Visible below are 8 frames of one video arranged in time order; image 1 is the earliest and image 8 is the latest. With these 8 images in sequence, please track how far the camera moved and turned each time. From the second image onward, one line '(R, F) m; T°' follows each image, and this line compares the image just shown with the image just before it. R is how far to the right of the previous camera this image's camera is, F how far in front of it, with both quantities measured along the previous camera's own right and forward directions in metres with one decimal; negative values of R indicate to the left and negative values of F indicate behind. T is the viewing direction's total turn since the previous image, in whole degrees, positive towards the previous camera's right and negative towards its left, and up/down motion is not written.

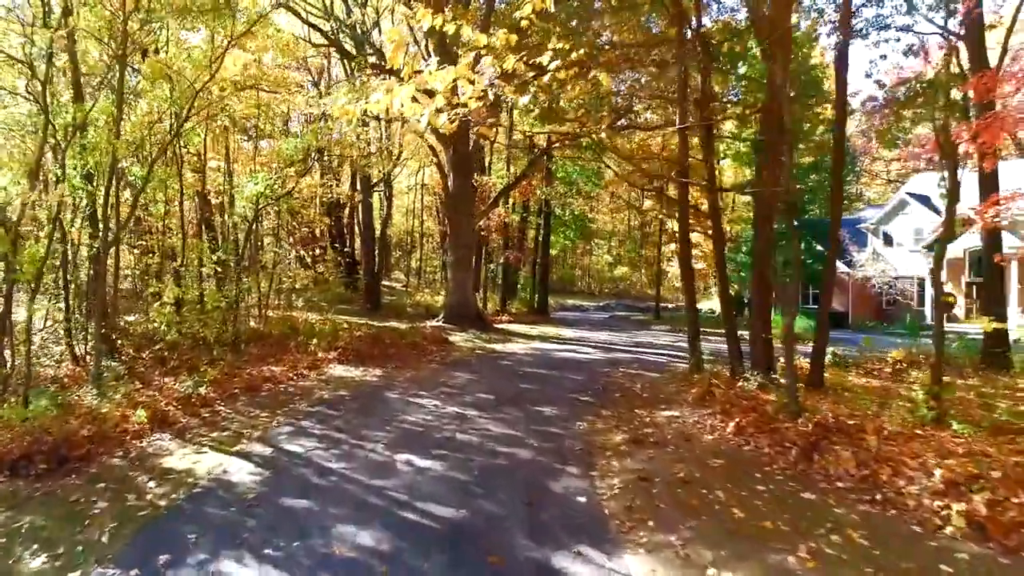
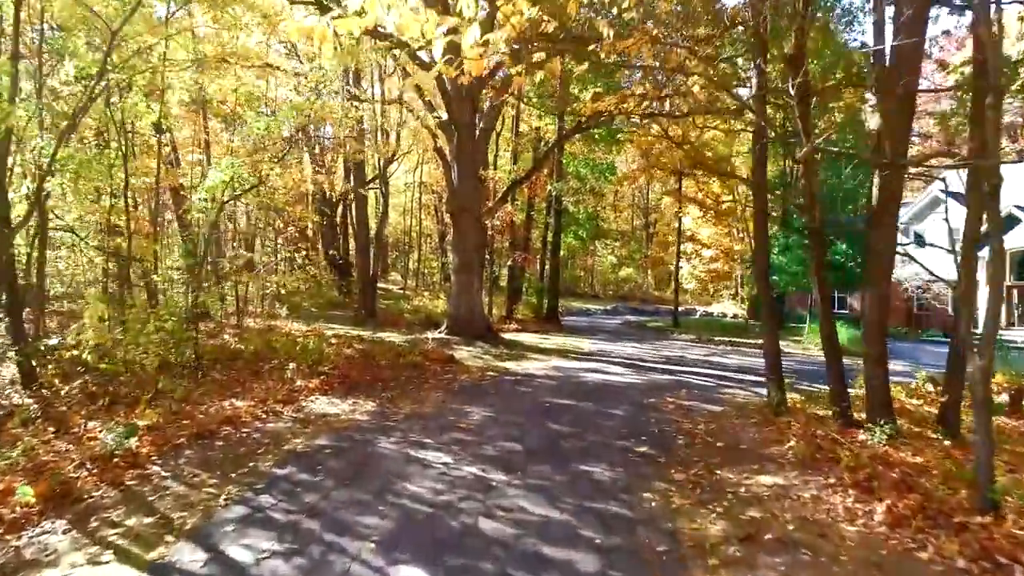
(-0.3, +2.1) m; 0°
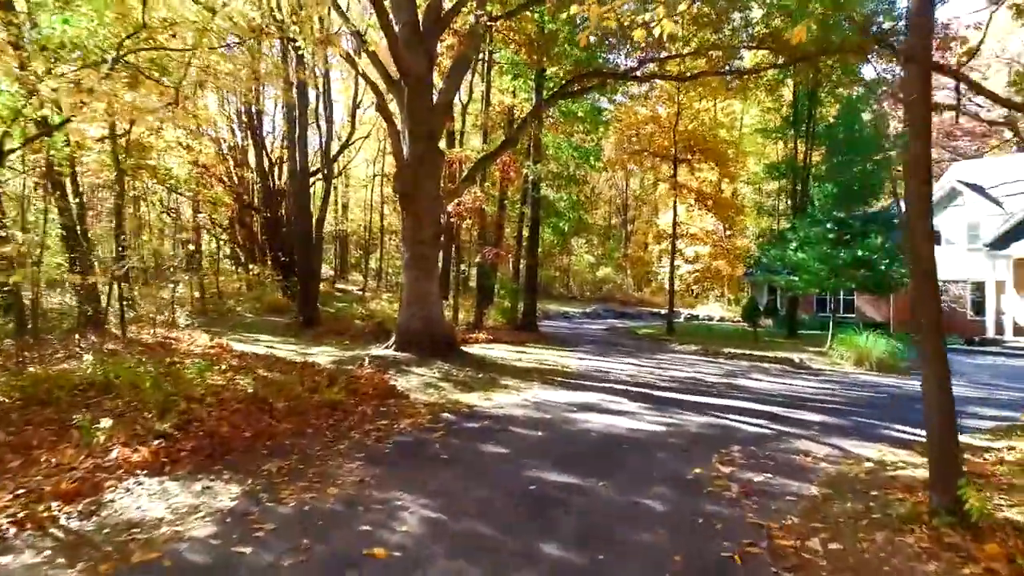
(+0.1, +3.5) m; +2°
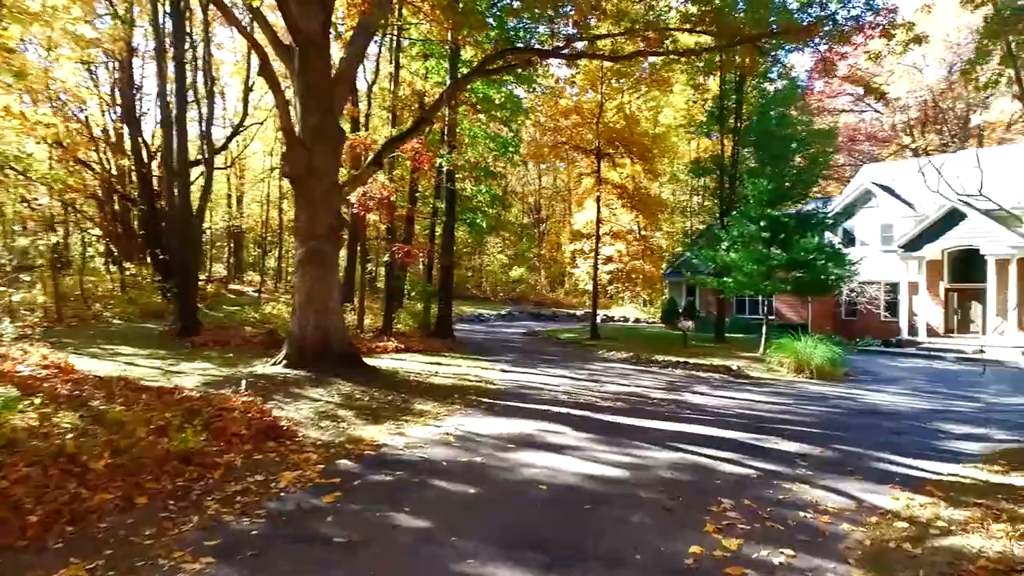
(-0.1, +1.8) m; +7°
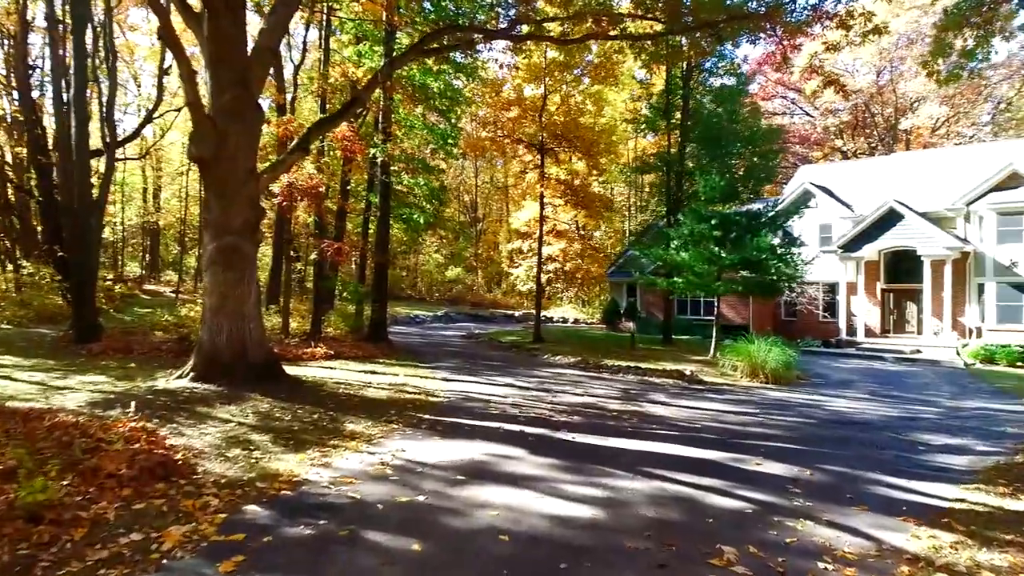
(-0.1, +1.1) m; +5°
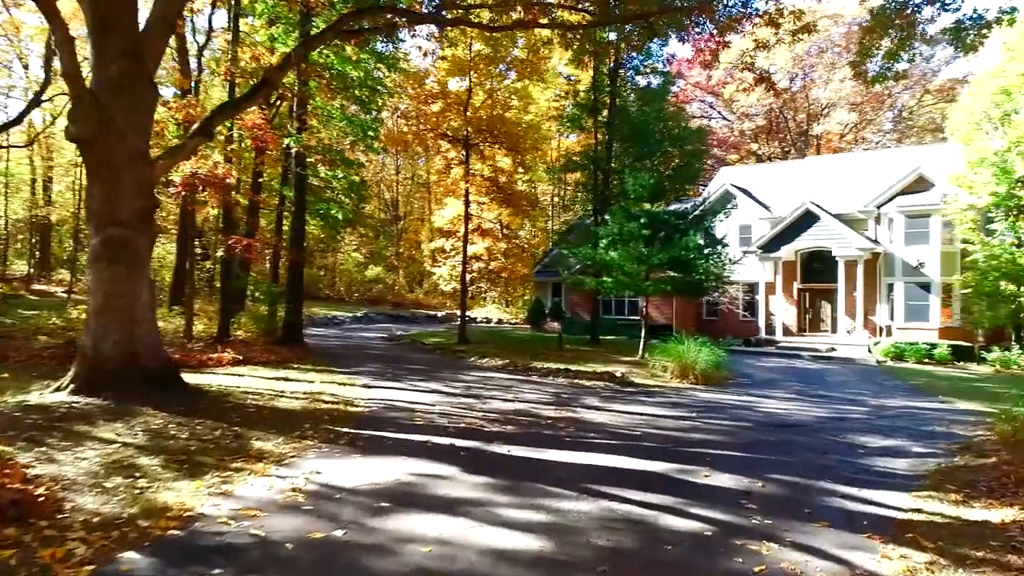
(-0.1, +0.6) m; +6°
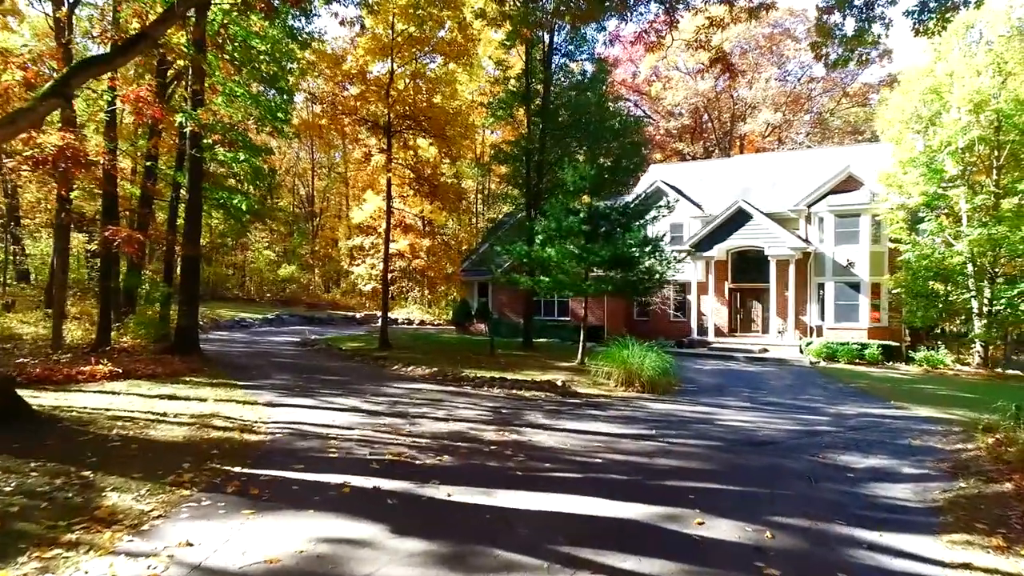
(-0.2, +1.4) m; +6°
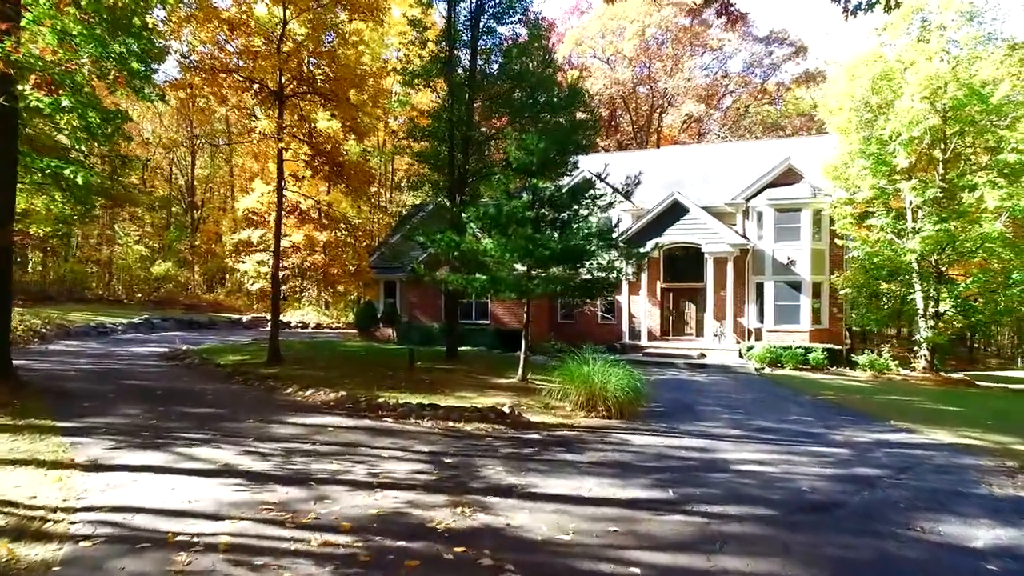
(-0.5, +2.8) m; +8°
